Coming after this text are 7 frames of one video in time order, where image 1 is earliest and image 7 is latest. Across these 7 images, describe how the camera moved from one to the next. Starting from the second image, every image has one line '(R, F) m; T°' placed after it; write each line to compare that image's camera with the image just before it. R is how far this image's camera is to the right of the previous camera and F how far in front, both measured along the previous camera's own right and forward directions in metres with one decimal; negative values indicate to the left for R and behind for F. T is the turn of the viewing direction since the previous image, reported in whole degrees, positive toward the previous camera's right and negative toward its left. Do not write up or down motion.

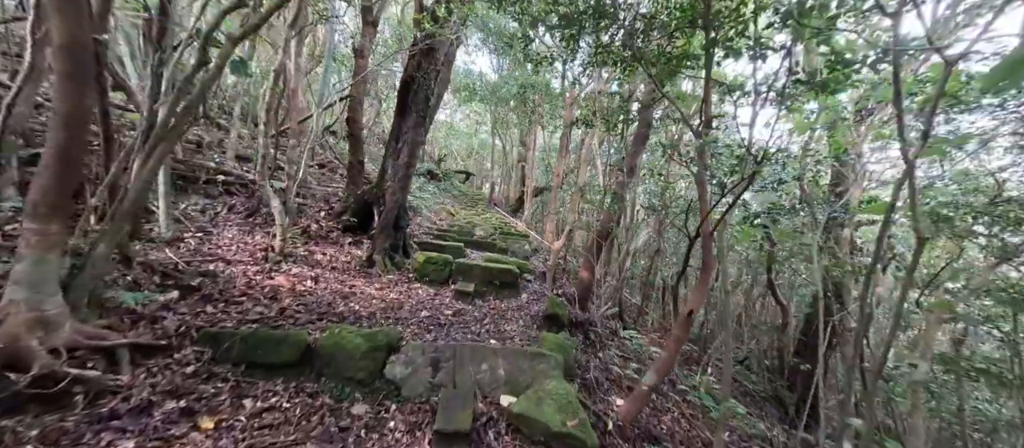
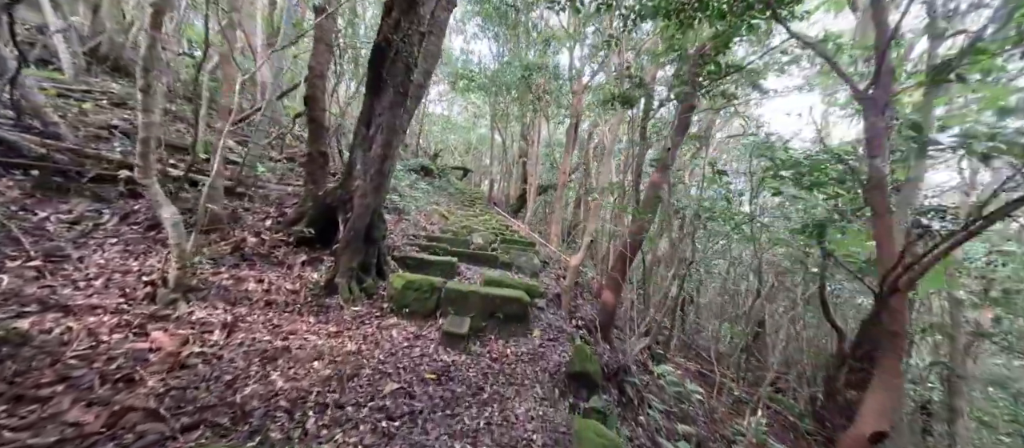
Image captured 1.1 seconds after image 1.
(-0.1, +1.3) m; 0°
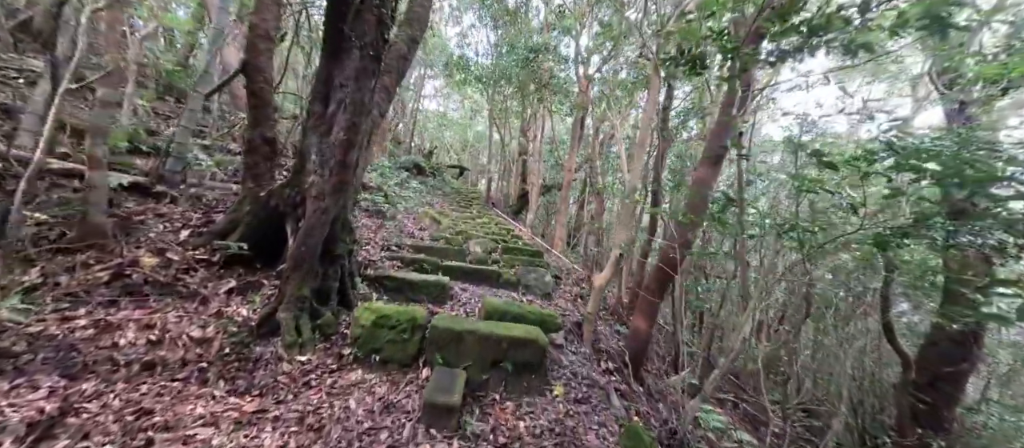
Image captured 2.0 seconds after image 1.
(-0.1, +1.1) m; 0°
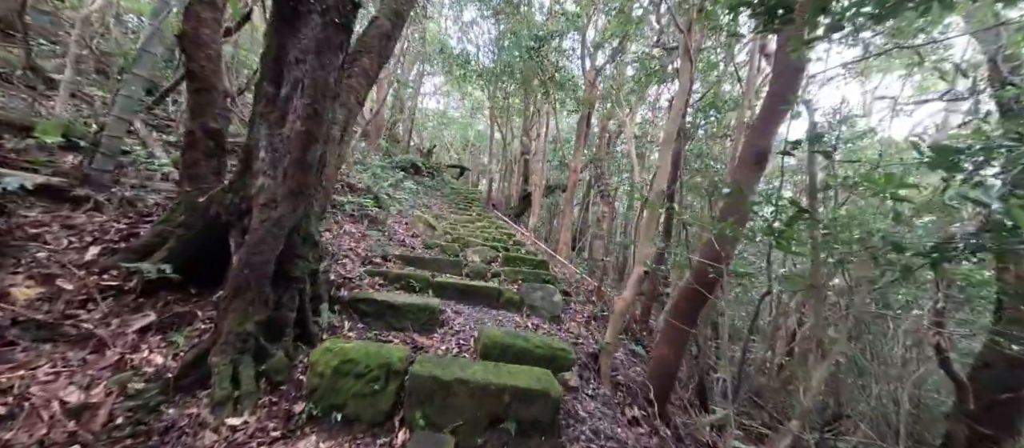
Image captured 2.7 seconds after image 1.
(0.0, +0.7) m; 0°
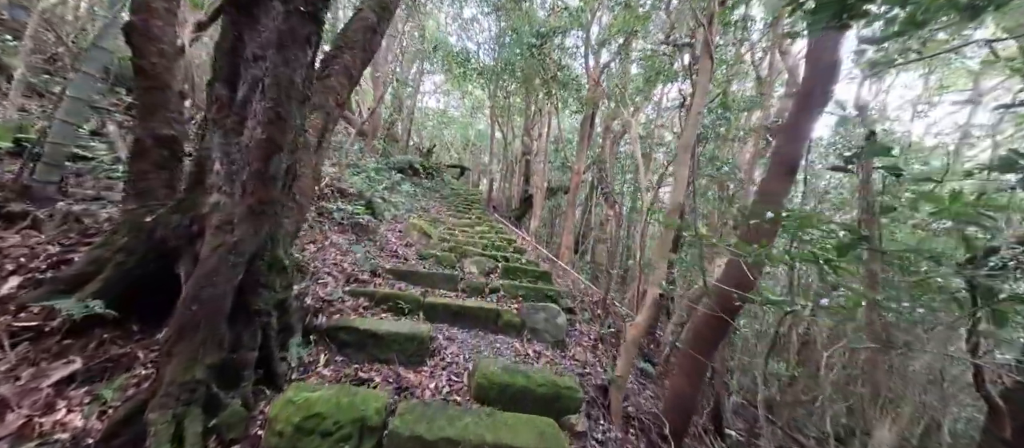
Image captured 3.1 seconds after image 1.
(0.0, +0.4) m; 0°
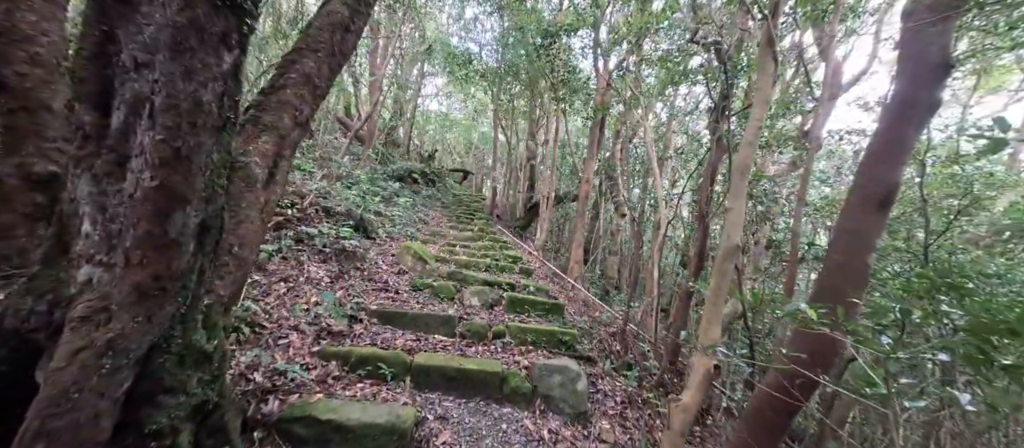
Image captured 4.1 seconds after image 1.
(0.0, +0.7) m; -1°
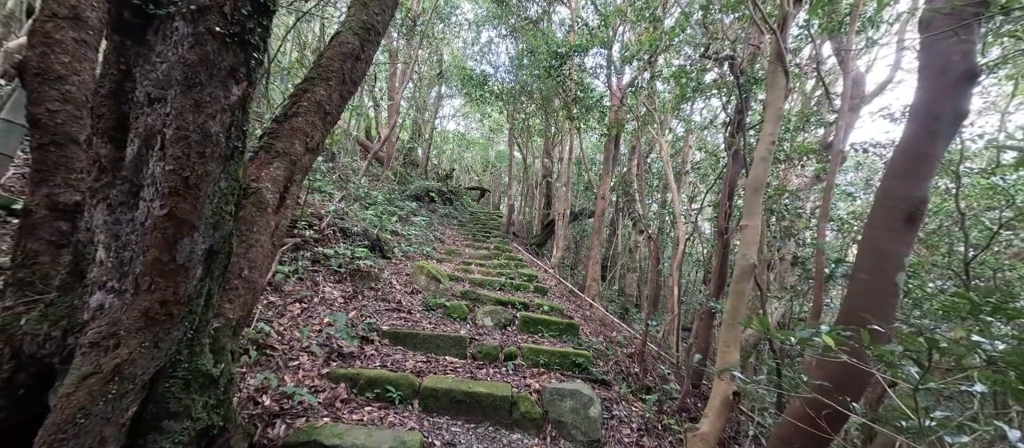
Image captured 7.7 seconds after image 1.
(+0.1, 0.0) m; -3°
